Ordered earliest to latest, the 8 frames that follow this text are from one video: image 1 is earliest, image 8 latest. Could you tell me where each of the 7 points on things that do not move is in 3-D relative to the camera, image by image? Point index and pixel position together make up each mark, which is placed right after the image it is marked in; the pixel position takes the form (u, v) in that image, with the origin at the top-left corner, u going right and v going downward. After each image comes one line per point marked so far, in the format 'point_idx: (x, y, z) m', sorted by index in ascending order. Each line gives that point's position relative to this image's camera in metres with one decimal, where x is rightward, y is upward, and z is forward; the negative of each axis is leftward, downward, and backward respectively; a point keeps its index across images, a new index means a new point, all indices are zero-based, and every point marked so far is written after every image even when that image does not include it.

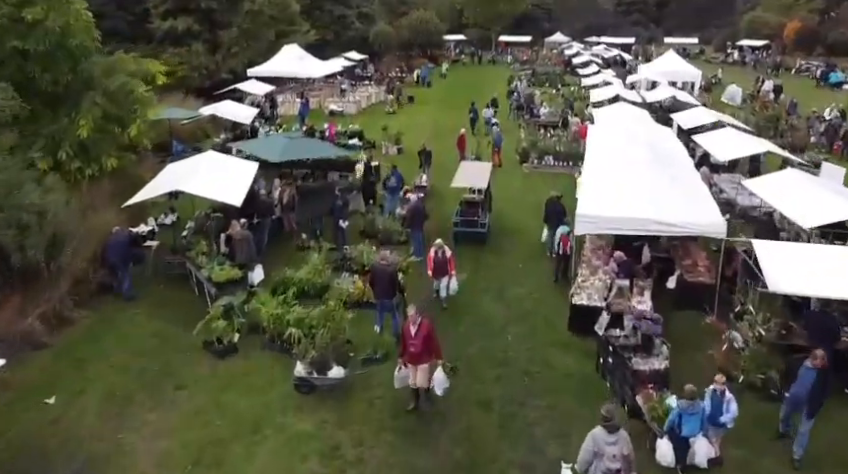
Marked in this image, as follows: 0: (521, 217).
0: (+2.3, +0.5, +16.5) m
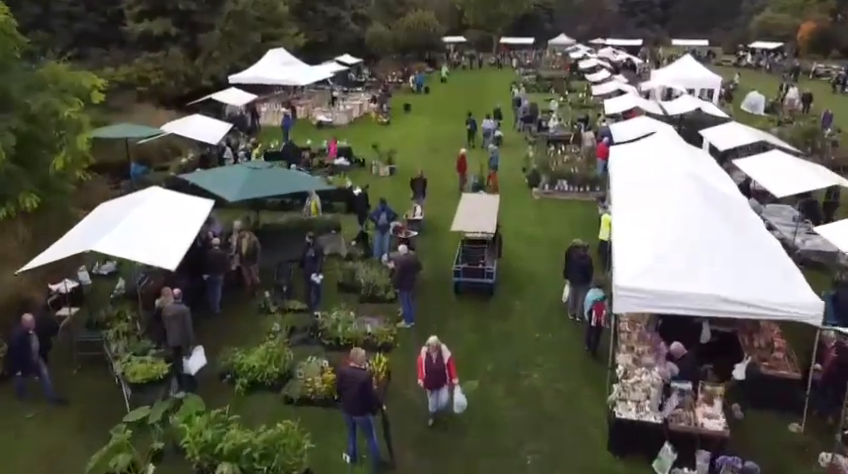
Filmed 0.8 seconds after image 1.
0: (+2.2, -0.5, +13.7) m
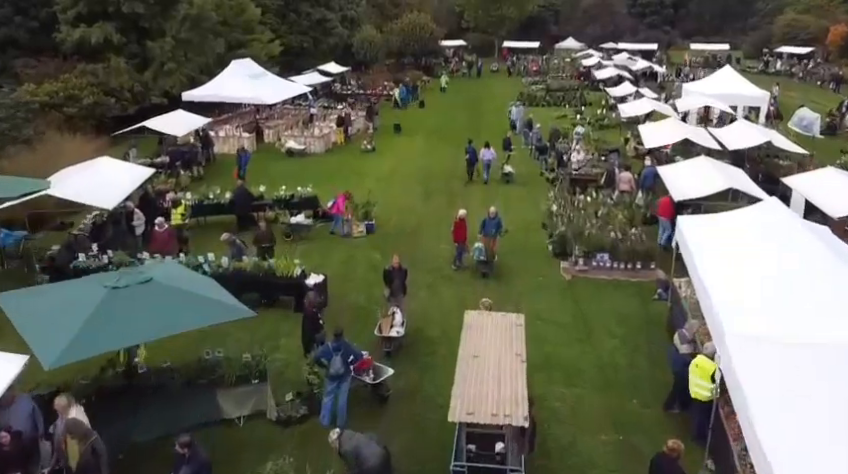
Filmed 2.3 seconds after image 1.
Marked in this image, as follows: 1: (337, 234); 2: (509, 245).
0: (+1.9, -2.4, +8.3) m
1: (-2.0, 0.0, +16.1) m
2: (+1.9, -0.2, +15.4) m
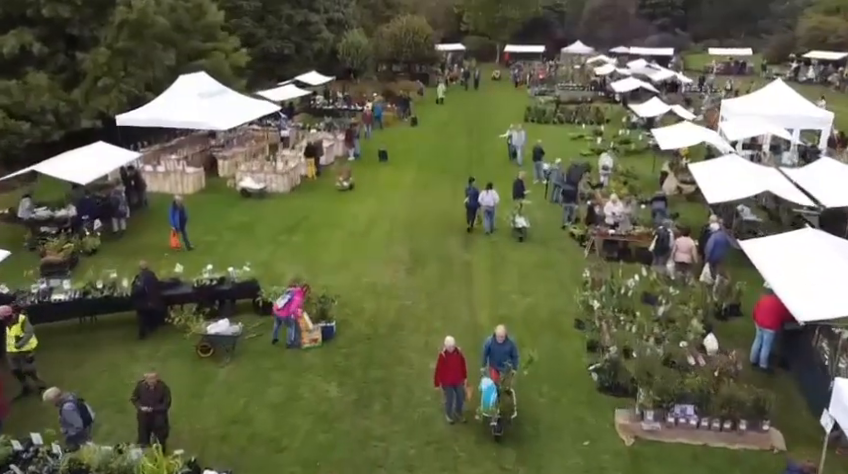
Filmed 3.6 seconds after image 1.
0: (+1.6, -4.2, +3.3) m
1: (-2.3, -1.7, +11.0) m
2: (+1.6, -1.9, +10.4) m
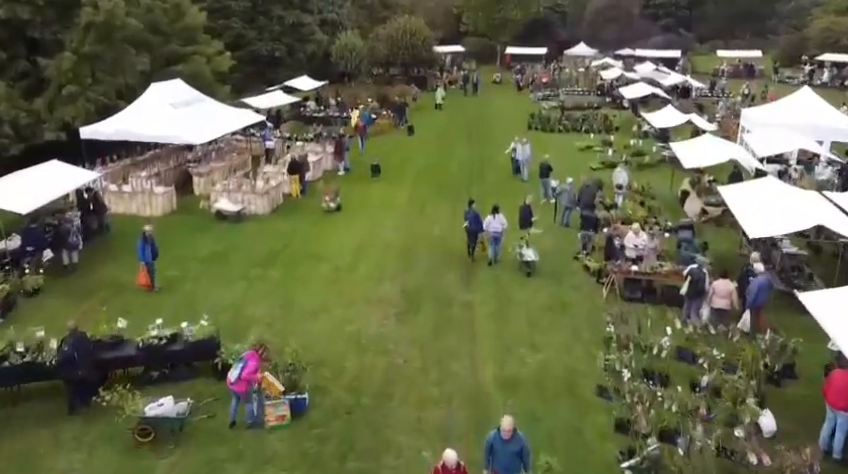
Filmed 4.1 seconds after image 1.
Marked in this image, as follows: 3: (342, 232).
0: (+1.5, -4.9, +1.3) m
1: (-2.4, -2.5, +9.0) m
2: (+1.5, -2.7, +8.3) m
3: (-2.0, +0.1, +17.1) m
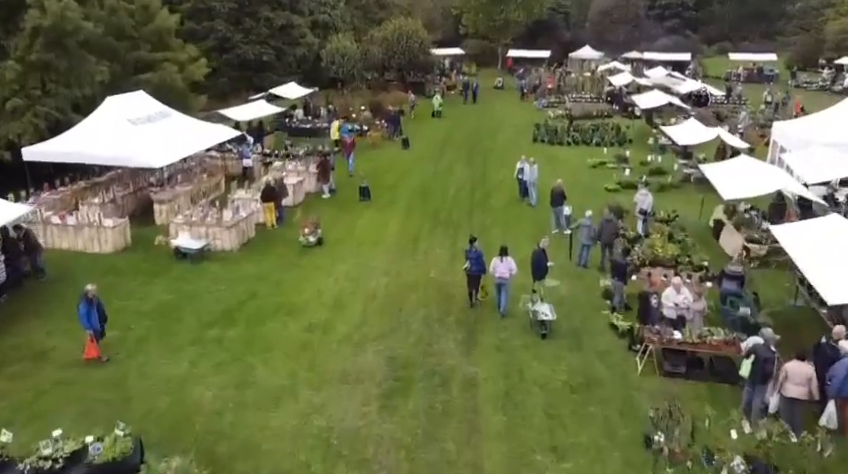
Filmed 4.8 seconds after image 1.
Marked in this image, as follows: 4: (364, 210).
0: (+1.4, -5.8, -1.3) m
1: (-2.6, -3.4, +6.4) m
2: (+1.4, -3.6, +5.7) m
3: (-2.2, -0.8, +14.5) m
4: (-1.7, +0.8, +19.4) m
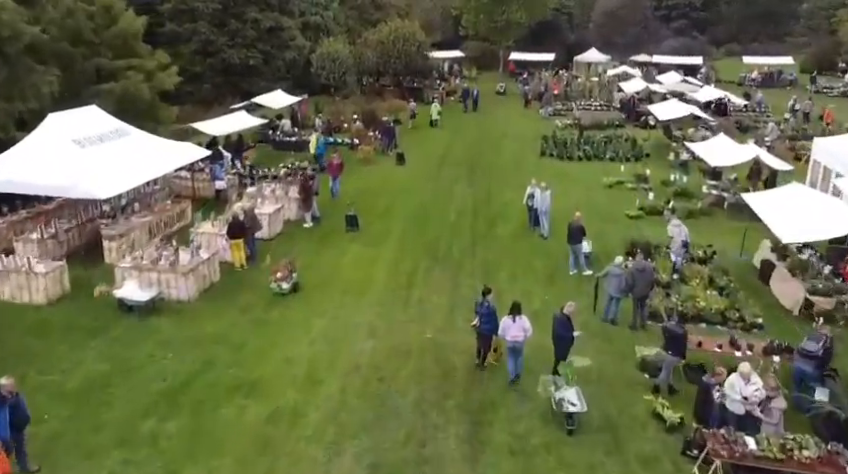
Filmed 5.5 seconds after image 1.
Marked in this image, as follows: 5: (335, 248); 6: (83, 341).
0: (+1.3, -6.7, -3.9) m
1: (-2.7, -4.3, +3.8) m
2: (+1.3, -4.5, +3.1) m
3: (-2.3, -1.7, +11.9) m
4: (-1.8, -0.1, +16.8) m
5: (-2.2, -0.2, +16.4) m
6: (-5.9, -1.8, +11.8) m
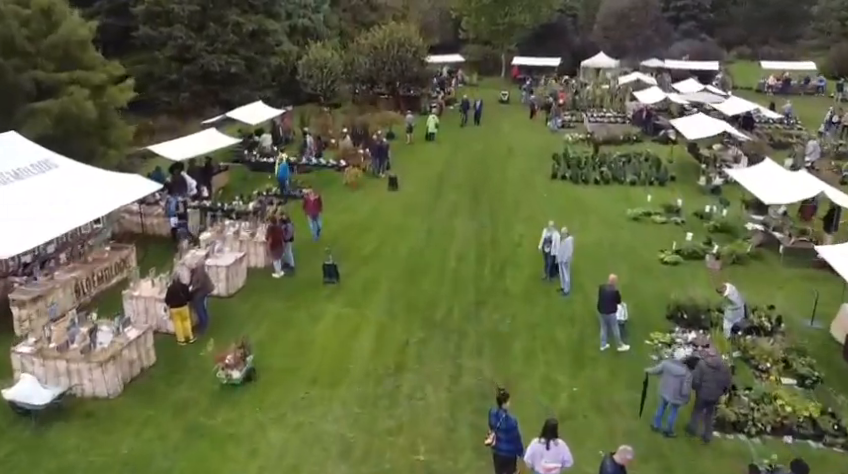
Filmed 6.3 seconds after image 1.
0: (+1.3, -7.8, -7.1) m
1: (-2.8, -5.4, +0.6) m
2: (+1.2, -5.6, 0.0) m
3: (-2.4, -2.9, +8.7) m
4: (-1.9, -1.2, +13.6) m
5: (-2.3, -1.3, +13.2) m
6: (-6.0, -2.9, +8.7) m
